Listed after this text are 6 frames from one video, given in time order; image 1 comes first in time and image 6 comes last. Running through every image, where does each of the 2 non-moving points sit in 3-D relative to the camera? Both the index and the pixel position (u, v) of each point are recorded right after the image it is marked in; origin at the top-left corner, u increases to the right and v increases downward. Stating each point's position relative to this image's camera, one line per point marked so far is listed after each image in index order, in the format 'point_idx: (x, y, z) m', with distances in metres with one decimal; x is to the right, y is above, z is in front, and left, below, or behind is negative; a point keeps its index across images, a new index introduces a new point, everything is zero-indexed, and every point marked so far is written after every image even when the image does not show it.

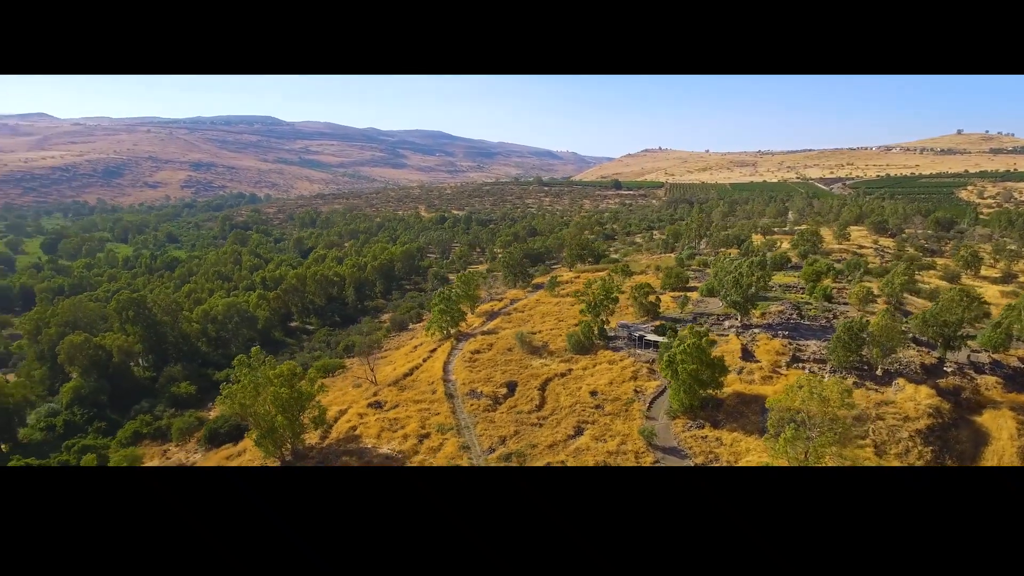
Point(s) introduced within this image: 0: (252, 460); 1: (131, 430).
0: (-4.5, -3.0, +9.3) m
1: (-9.3, -3.5, +13.5) m
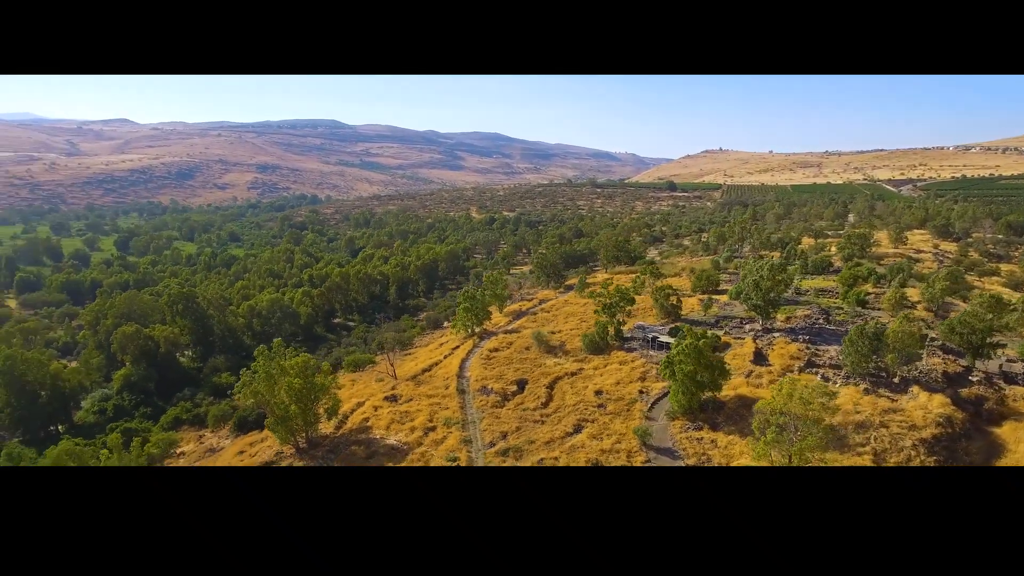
0: (-4.4, -2.9, +9.9) m
1: (-8.9, -3.4, +14.4) m
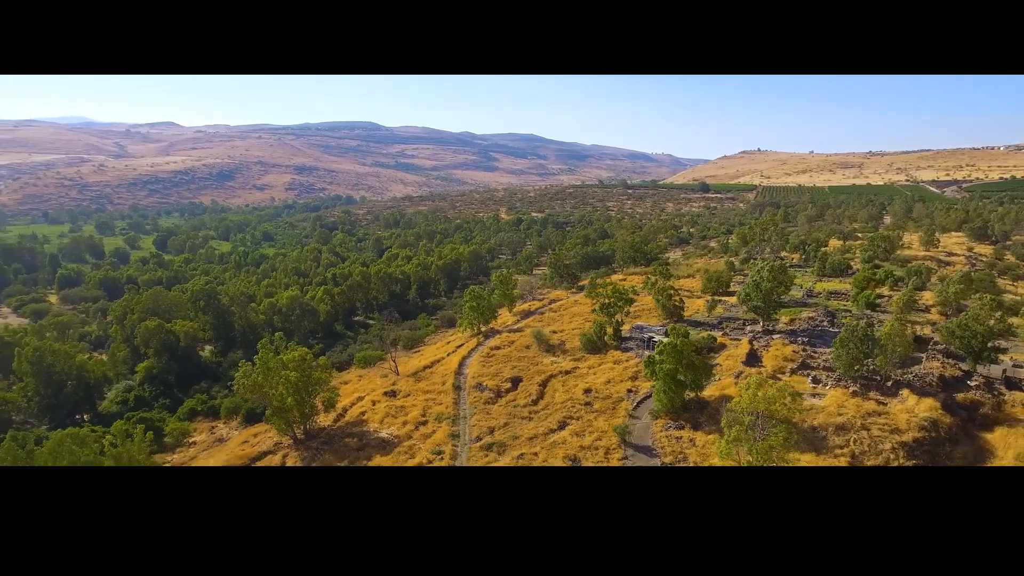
0: (-4.5, -2.8, +10.2) m
1: (-8.8, -3.3, +15.0) m
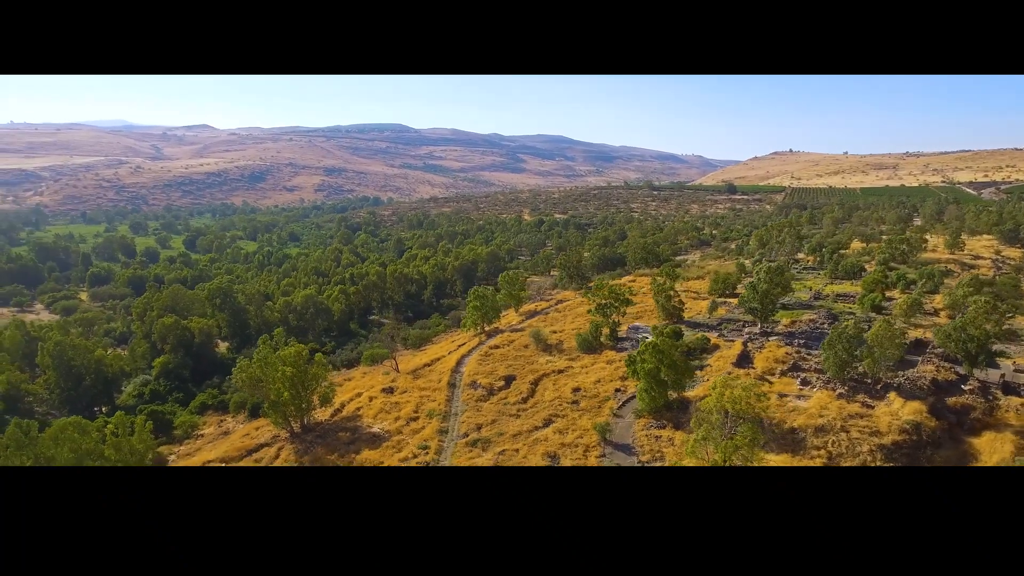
0: (-4.7, -2.8, +10.5) m
1: (-8.8, -3.2, +15.4) m
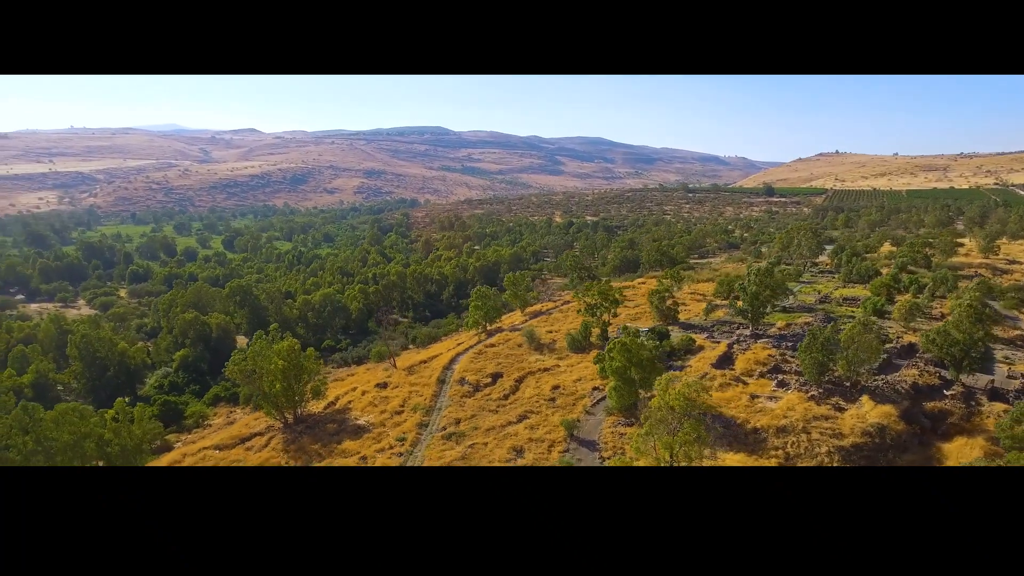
0: (-5.0, -2.7, +11.0) m
1: (-8.8, -3.1, +16.1) m
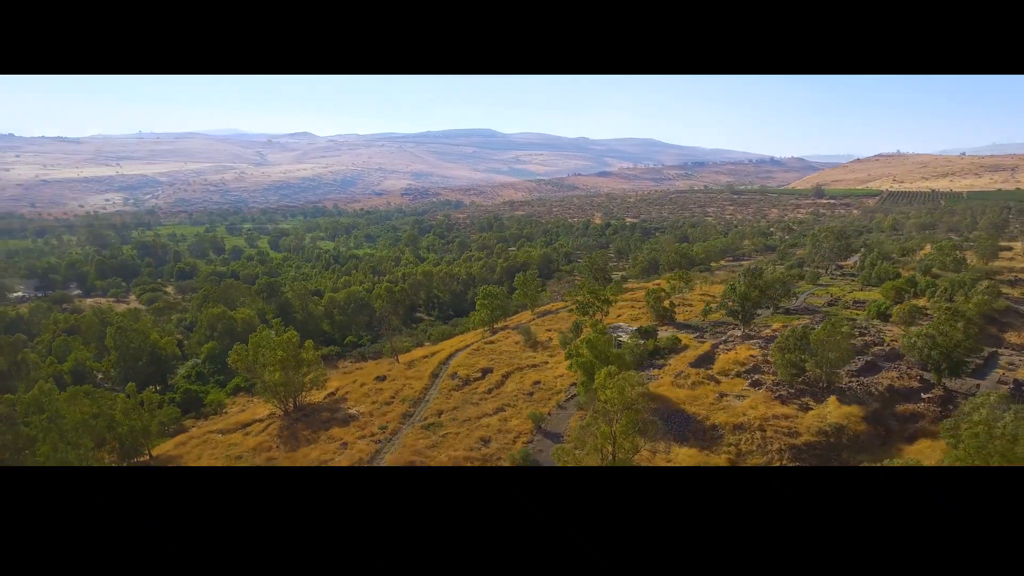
0: (-5.2, -2.6, +11.6) m
1: (-8.7, -3.0, +17.0) m
